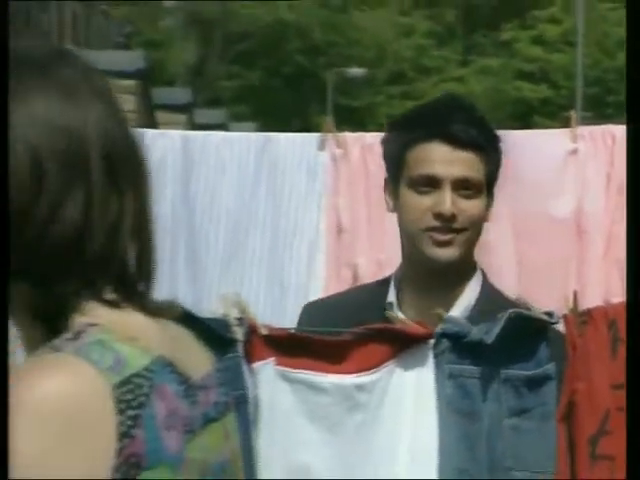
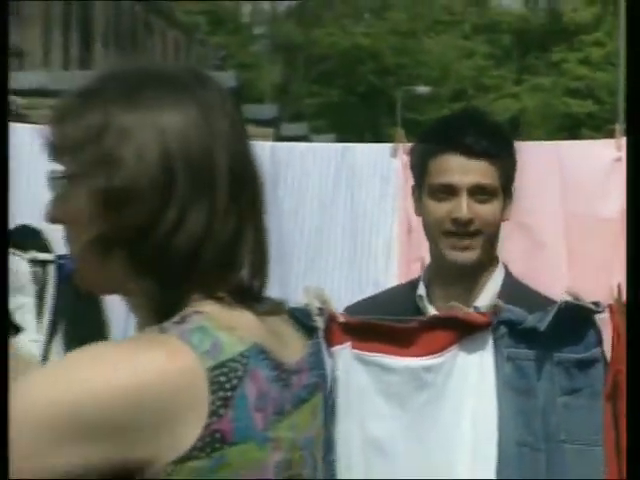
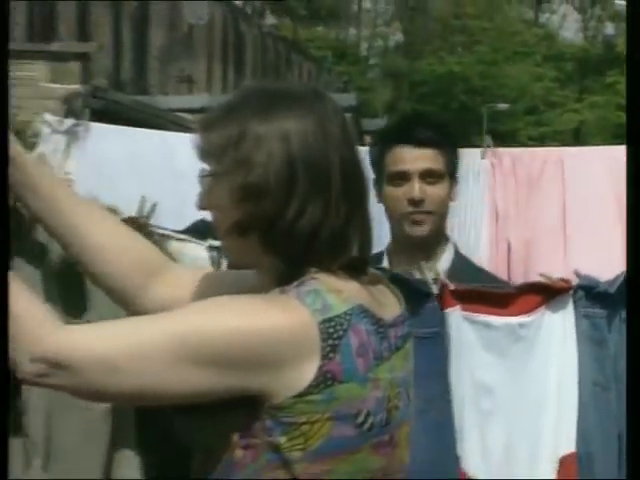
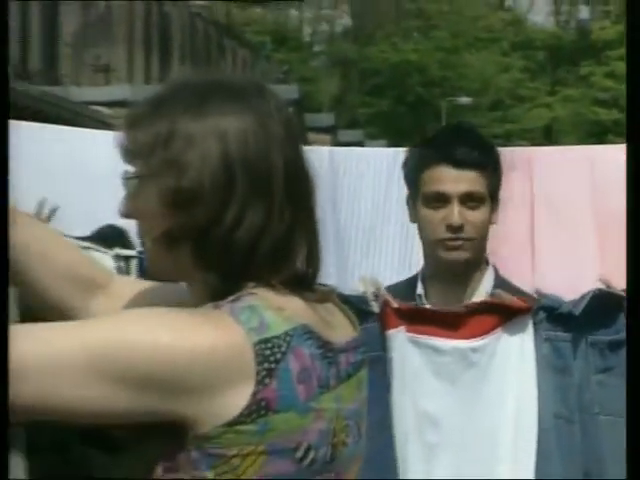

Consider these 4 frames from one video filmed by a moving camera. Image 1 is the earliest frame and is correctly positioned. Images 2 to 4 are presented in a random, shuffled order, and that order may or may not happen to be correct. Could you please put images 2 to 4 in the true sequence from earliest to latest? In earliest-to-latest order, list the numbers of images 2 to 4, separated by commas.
2, 4, 3
